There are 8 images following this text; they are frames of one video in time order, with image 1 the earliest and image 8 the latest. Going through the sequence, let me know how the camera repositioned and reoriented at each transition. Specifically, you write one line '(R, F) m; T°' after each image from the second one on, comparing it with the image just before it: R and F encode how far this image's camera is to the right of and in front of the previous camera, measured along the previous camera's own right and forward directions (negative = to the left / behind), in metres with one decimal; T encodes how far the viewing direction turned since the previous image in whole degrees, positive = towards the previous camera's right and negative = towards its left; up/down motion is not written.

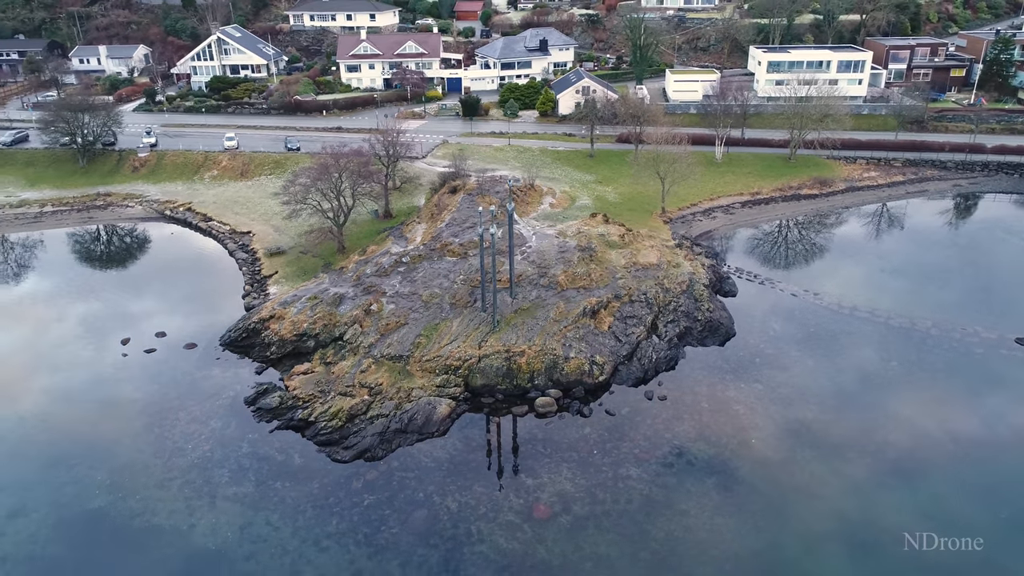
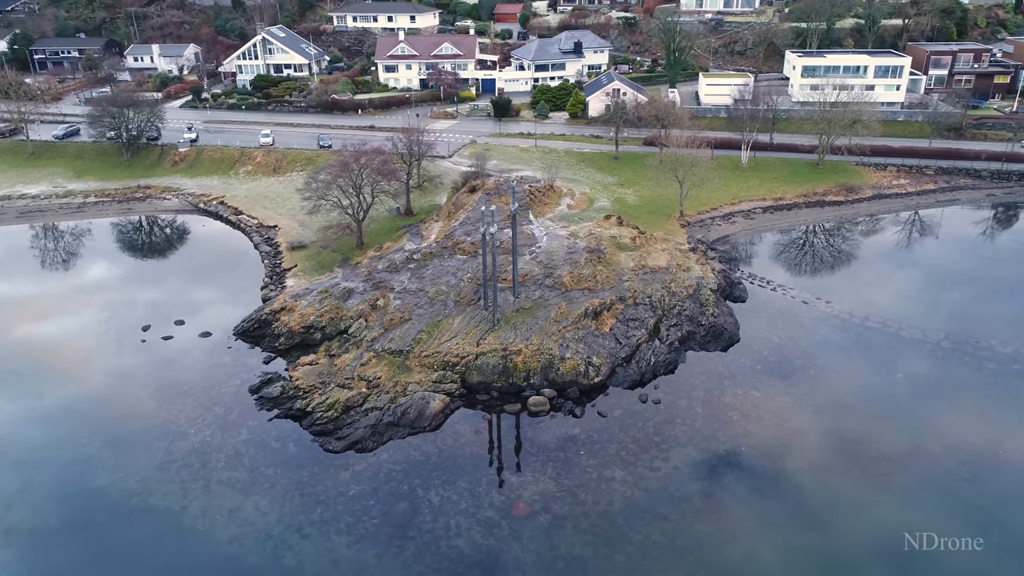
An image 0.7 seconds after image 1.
(+1.4, -0.1) m; -3°
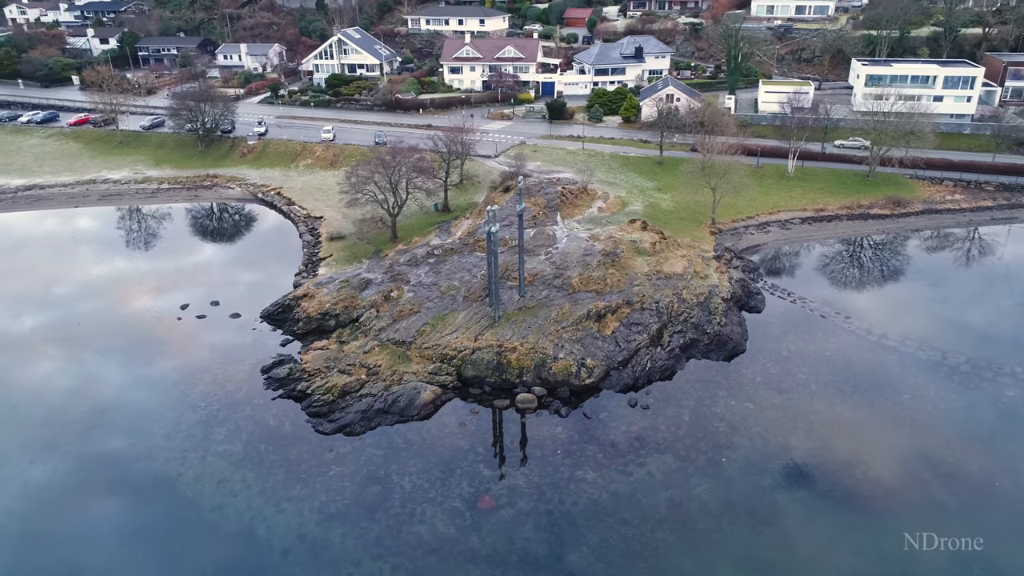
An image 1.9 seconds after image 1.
(+2.5, -0.2) m; -6°
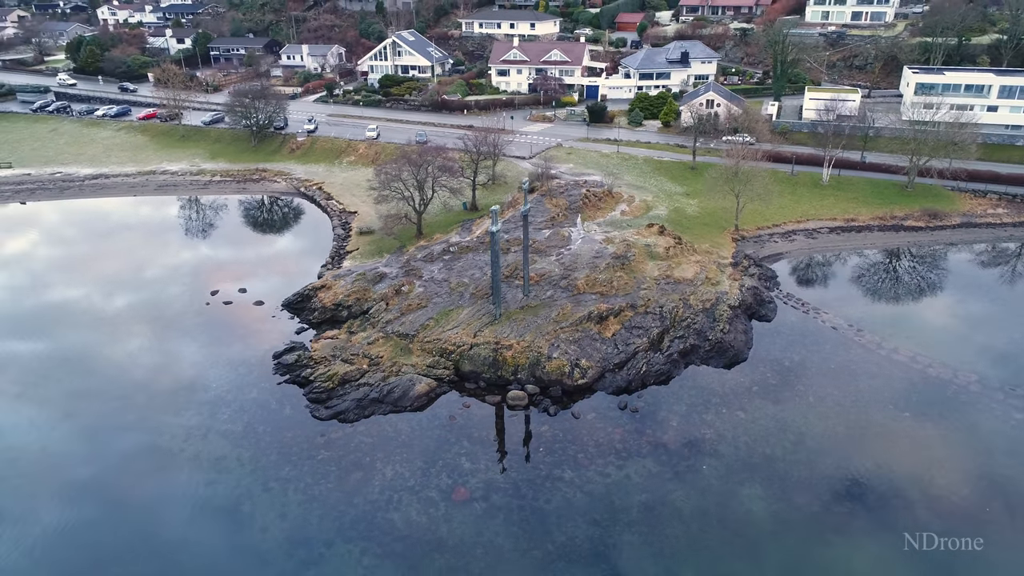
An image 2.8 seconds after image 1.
(+1.9, -0.3) m; -4°
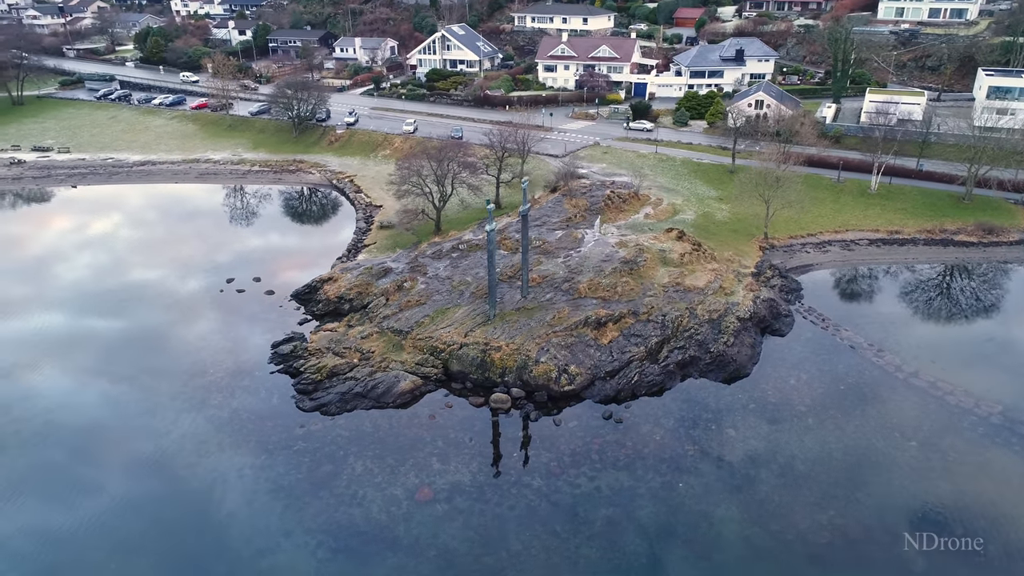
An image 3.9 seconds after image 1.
(+2.4, +0.6) m; -5°
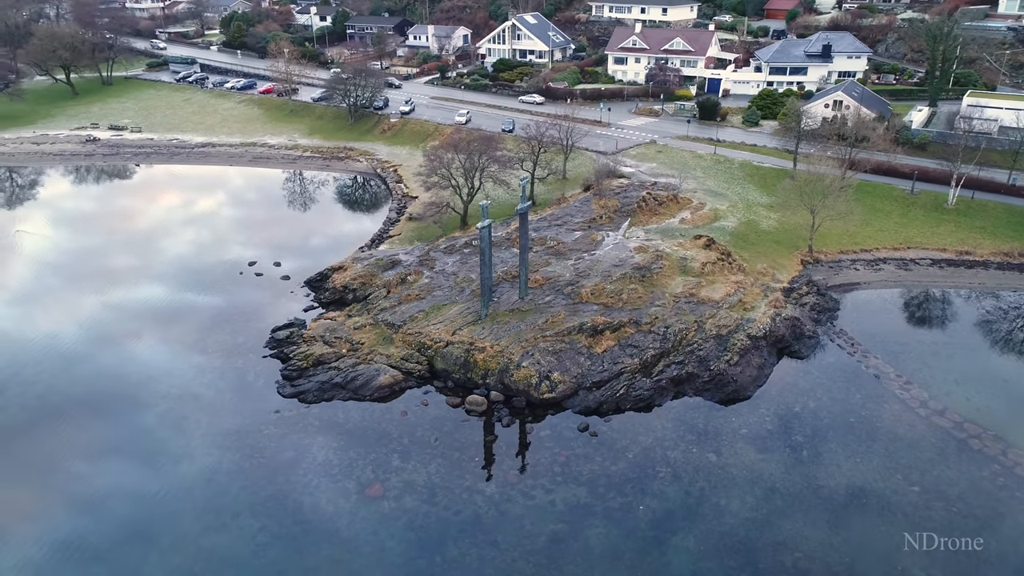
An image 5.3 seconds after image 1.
(+3.3, +1.0) m; -7°
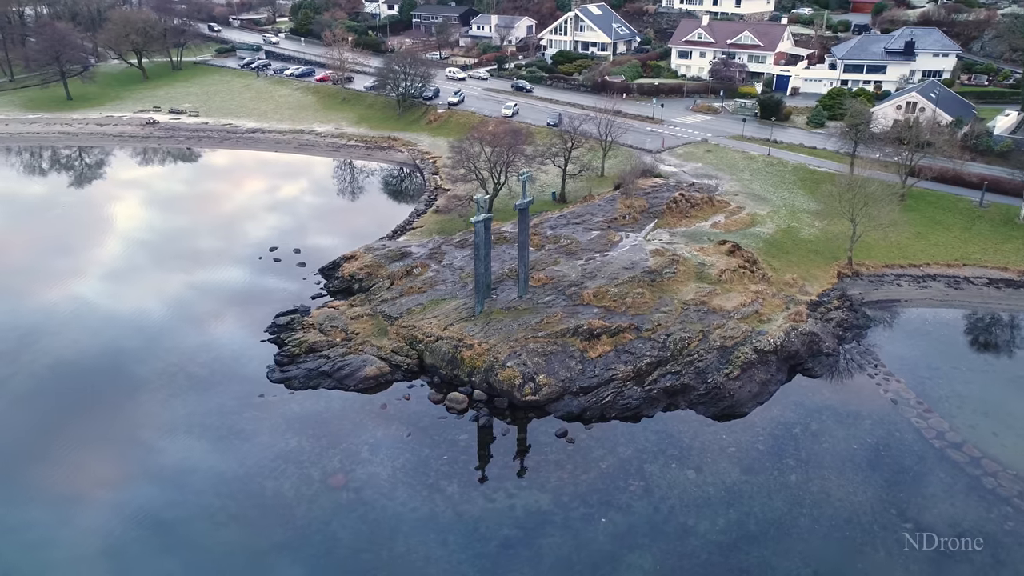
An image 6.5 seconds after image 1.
(+2.7, +0.7) m; -6°
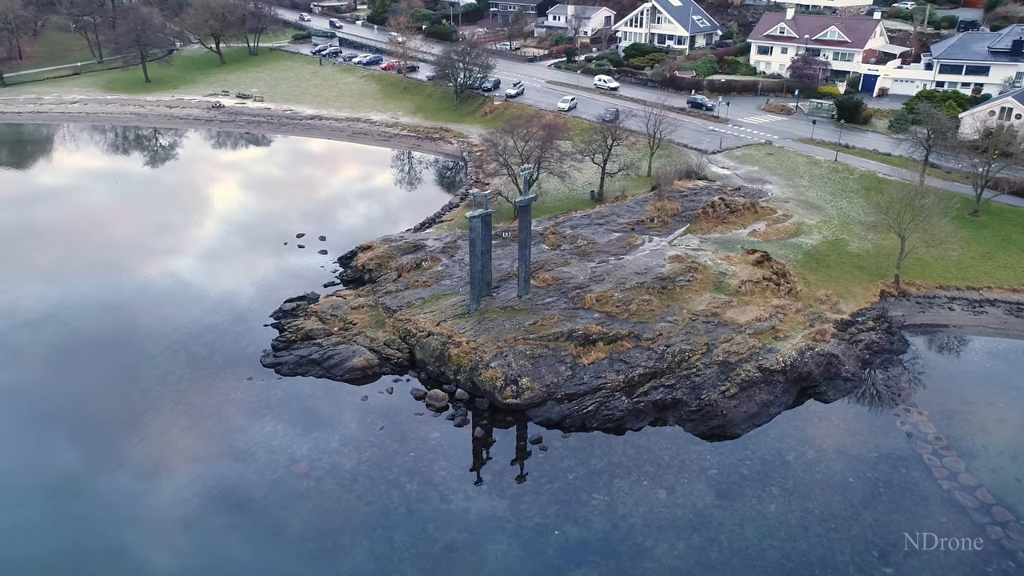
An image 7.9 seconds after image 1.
(+3.0, +0.7) m; -7°
